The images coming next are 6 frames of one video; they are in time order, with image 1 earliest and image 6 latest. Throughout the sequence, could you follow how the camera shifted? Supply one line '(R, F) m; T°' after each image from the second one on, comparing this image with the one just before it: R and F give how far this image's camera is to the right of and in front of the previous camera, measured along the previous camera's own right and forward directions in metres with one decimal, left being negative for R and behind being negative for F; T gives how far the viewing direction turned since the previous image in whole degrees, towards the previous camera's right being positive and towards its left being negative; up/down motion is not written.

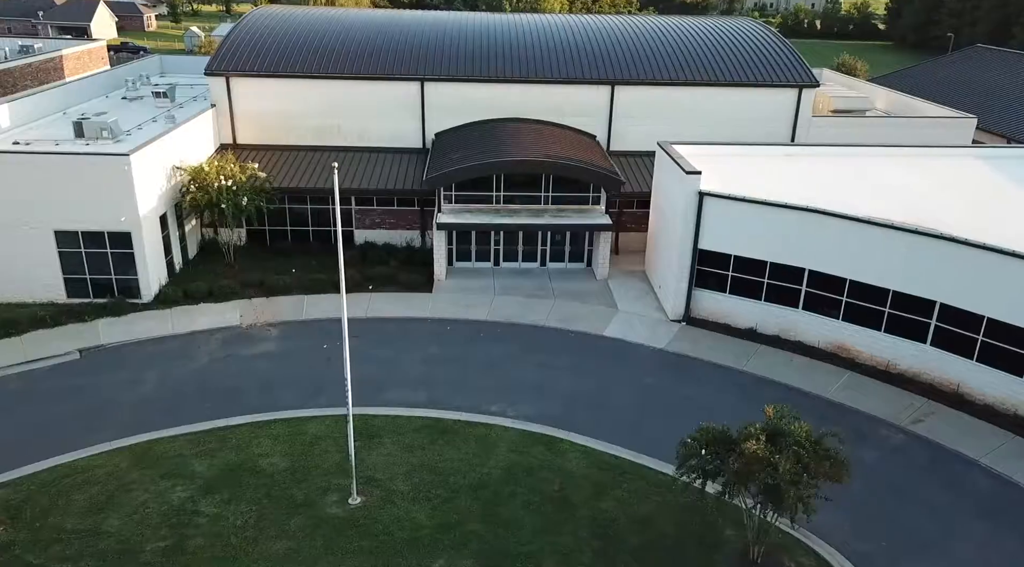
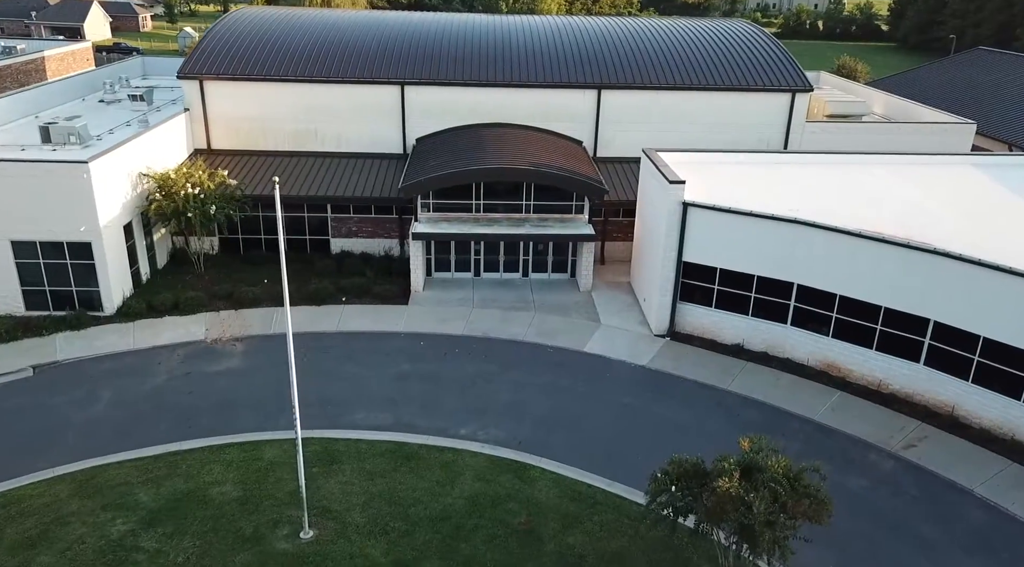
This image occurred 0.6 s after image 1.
(+0.8, +1.0) m; 0°
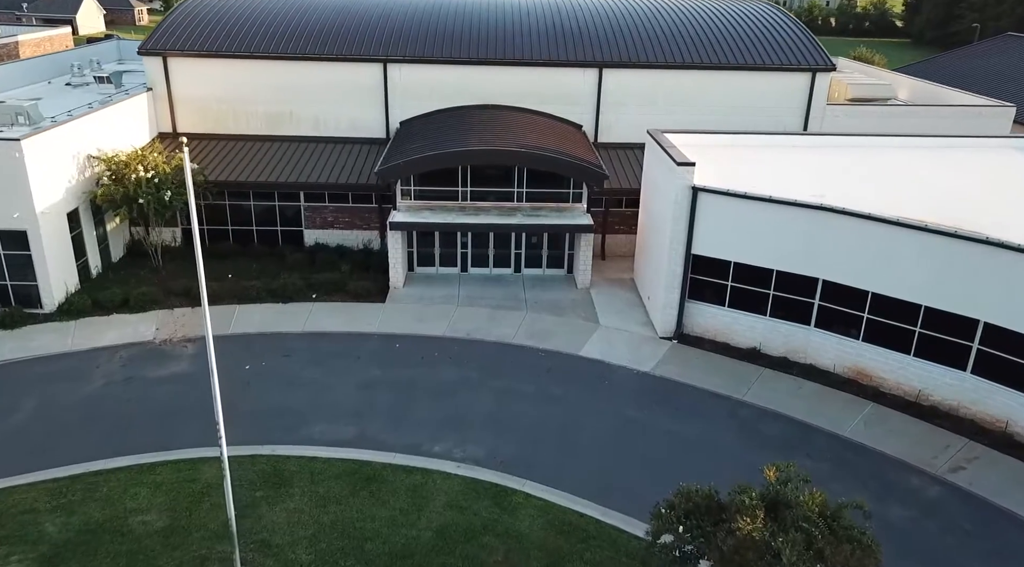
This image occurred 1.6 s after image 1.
(+0.5, +2.6) m; -1°
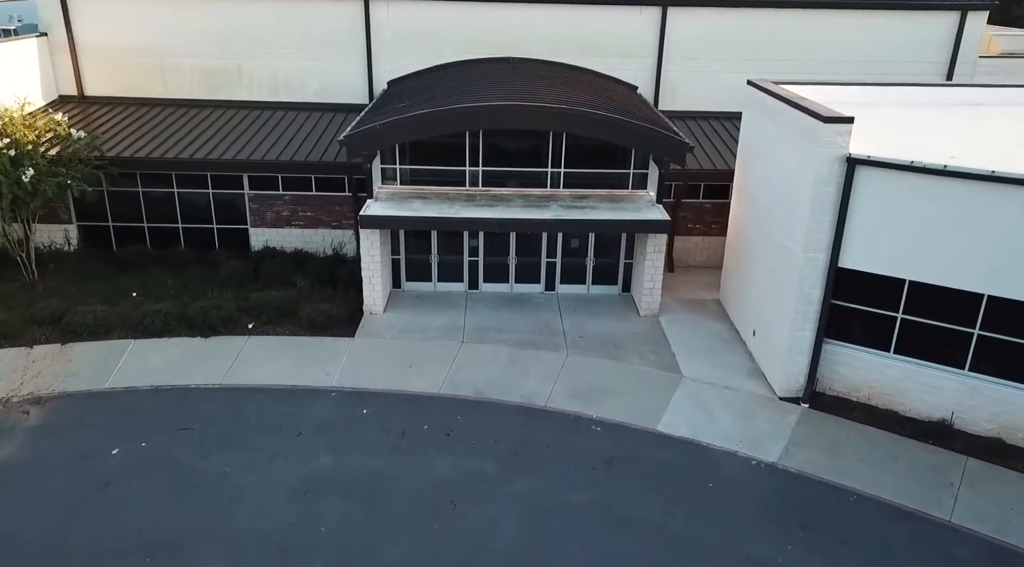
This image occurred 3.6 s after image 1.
(-0.4, +7.6) m; -1°
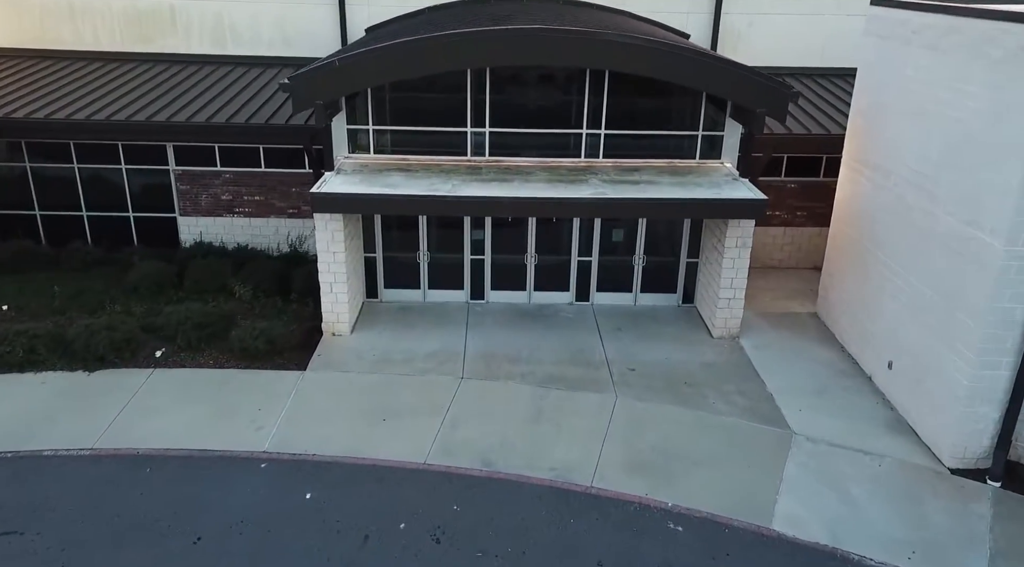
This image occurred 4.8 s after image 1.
(-0.3, +4.7) m; 0°
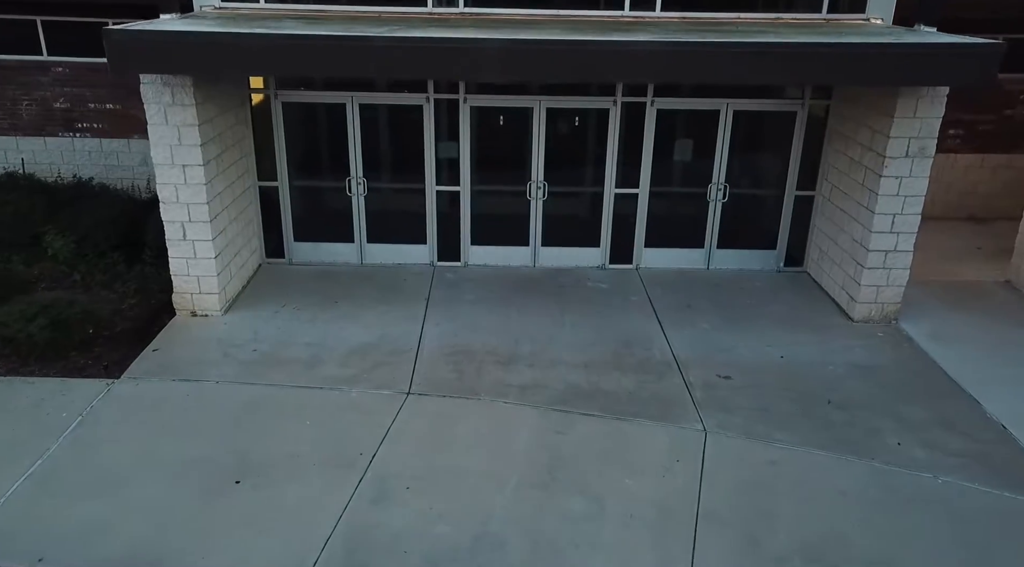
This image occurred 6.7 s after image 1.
(+0.1, +4.9) m; 0°
